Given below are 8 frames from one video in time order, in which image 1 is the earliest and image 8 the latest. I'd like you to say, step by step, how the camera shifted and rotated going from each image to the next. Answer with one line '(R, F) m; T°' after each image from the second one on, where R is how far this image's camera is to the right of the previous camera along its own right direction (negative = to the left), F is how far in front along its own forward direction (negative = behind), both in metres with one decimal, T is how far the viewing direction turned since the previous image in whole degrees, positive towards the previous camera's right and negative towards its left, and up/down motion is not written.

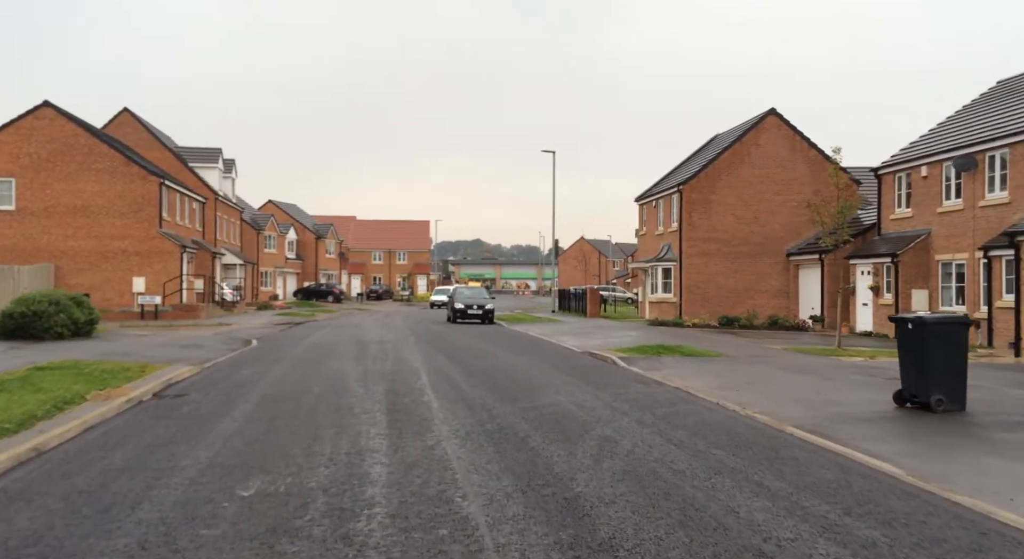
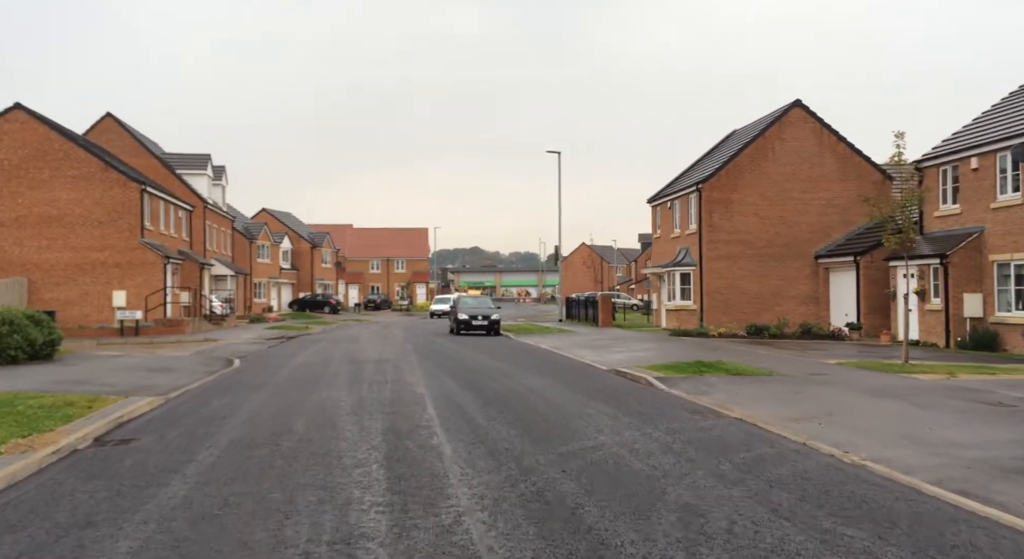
(-0.3, +2.3) m; 0°
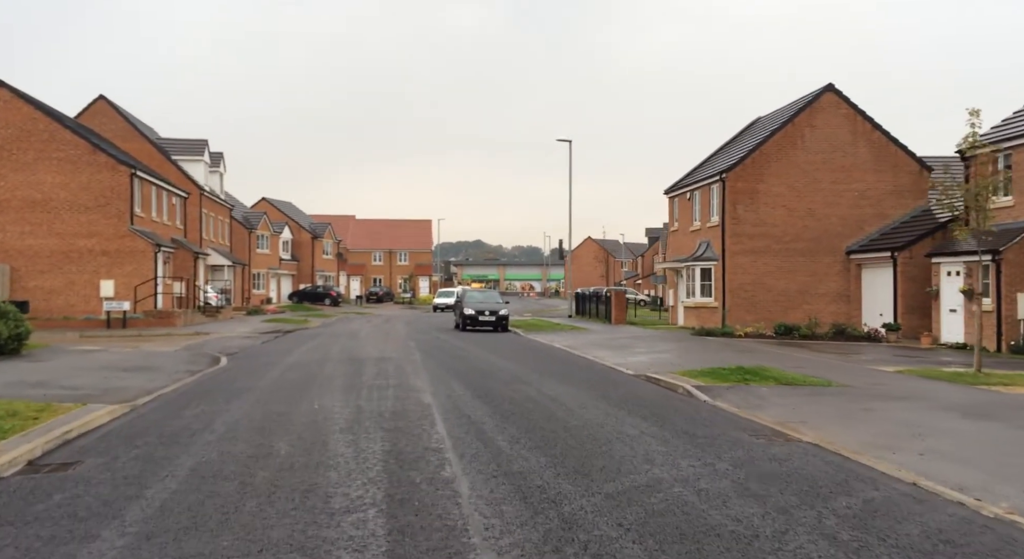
(-0.3, +1.8) m; 0°
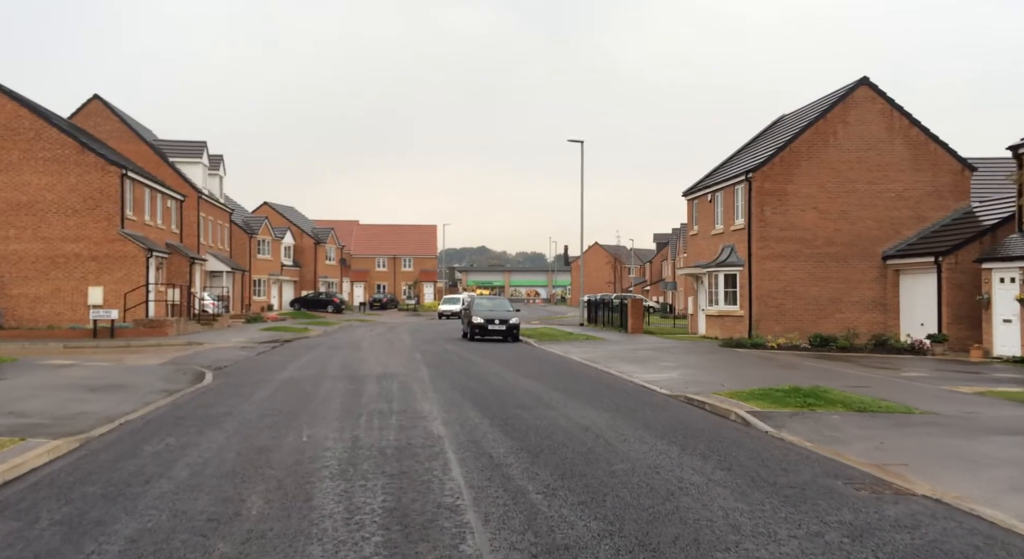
(-0.3, +1.8) m; 0°
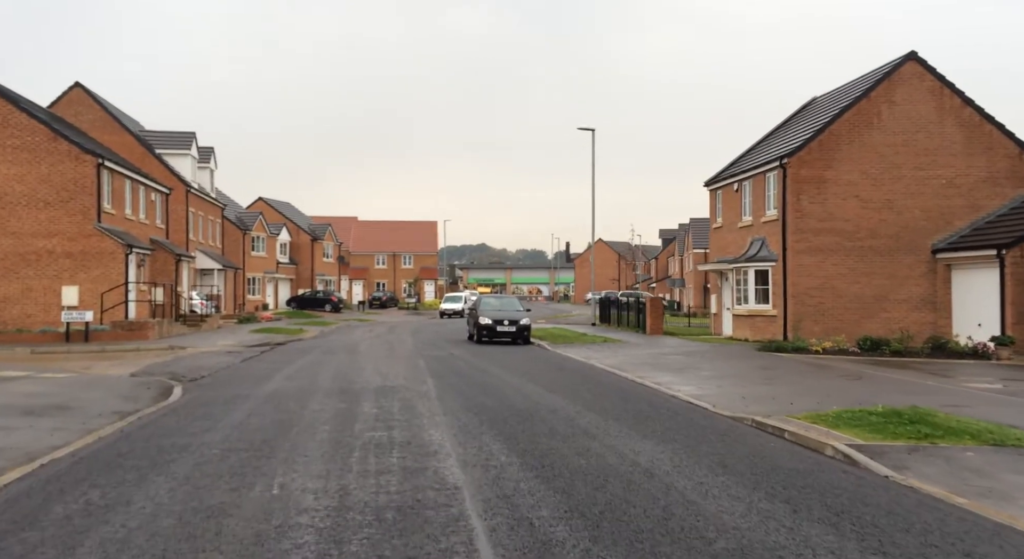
(-0.4, +2.3) m; 0°
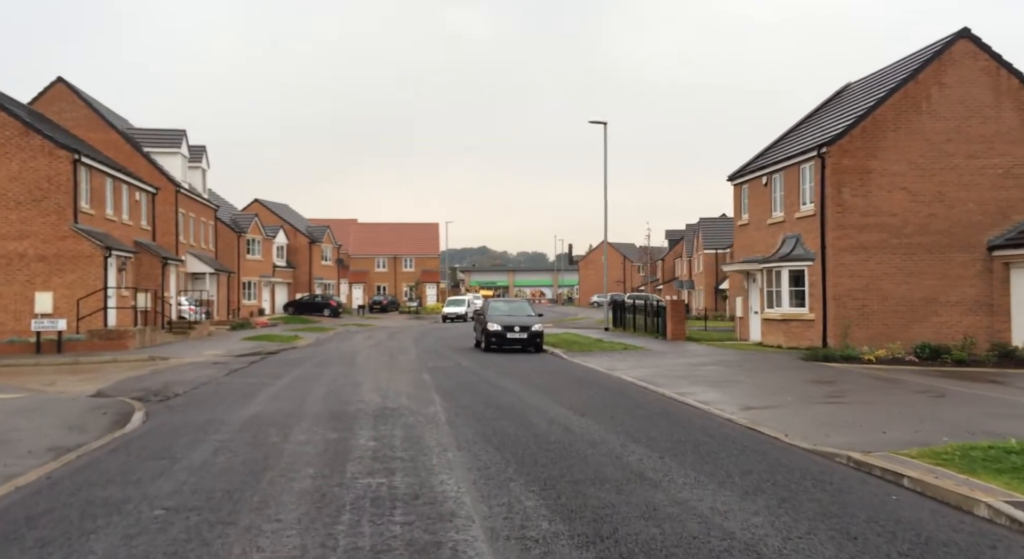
(-0.3, +2.1) m; 0°
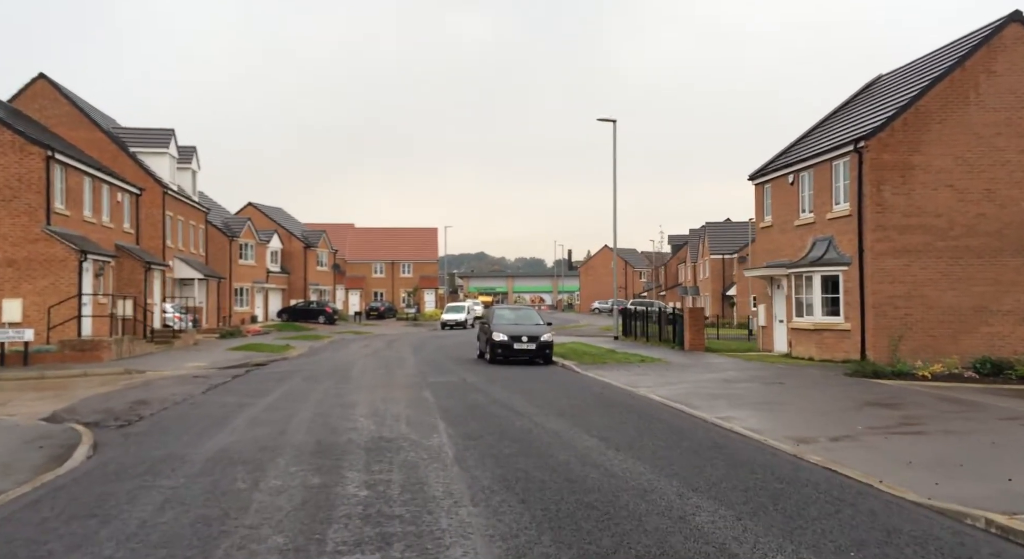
(-0.3, +1.9) m; 0°
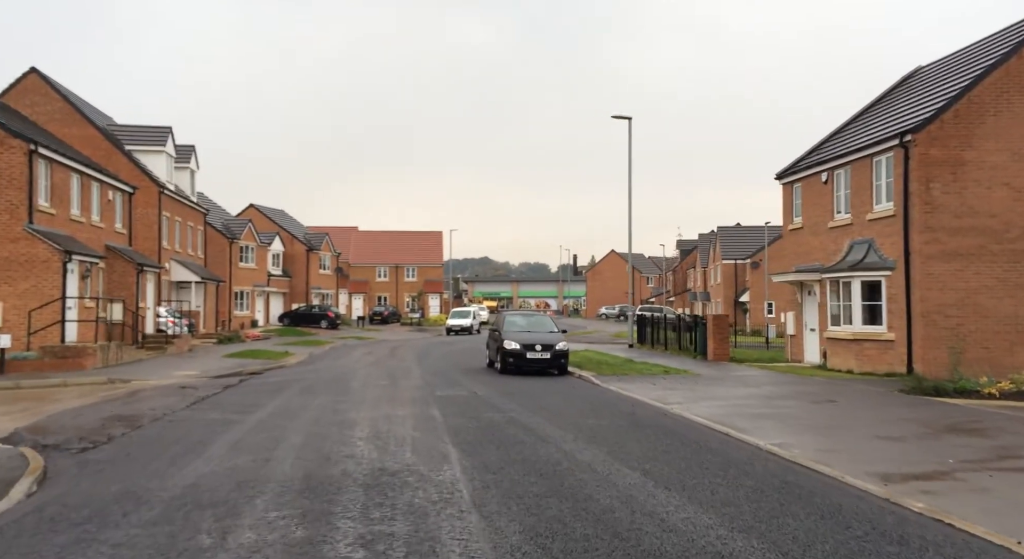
(-0.2, +1.6) m; 0°
